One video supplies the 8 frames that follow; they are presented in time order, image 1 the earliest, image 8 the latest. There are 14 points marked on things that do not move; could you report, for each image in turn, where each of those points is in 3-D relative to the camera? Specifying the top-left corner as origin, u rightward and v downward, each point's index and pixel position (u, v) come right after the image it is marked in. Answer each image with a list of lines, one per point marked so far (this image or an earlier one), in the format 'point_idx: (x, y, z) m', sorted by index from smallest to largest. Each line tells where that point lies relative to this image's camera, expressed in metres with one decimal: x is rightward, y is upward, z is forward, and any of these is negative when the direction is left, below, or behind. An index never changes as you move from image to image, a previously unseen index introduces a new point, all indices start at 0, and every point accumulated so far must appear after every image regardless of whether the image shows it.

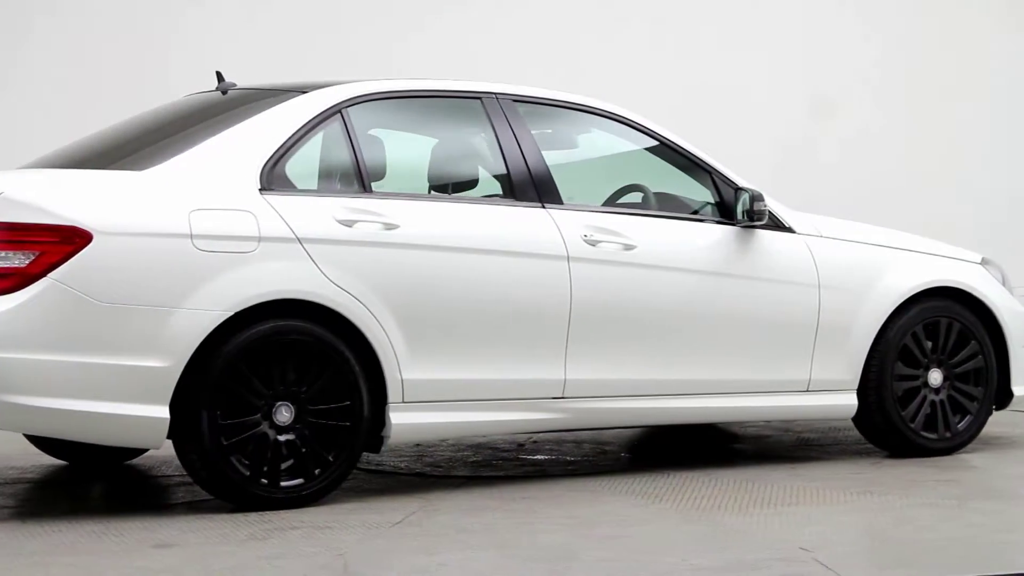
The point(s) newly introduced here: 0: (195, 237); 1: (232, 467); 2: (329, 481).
0: (-1.1, +0.2, +4.5) m
1: (-1.0, -0.6, +4.6) m
2: (-0.7, -0.7, +4.8) m
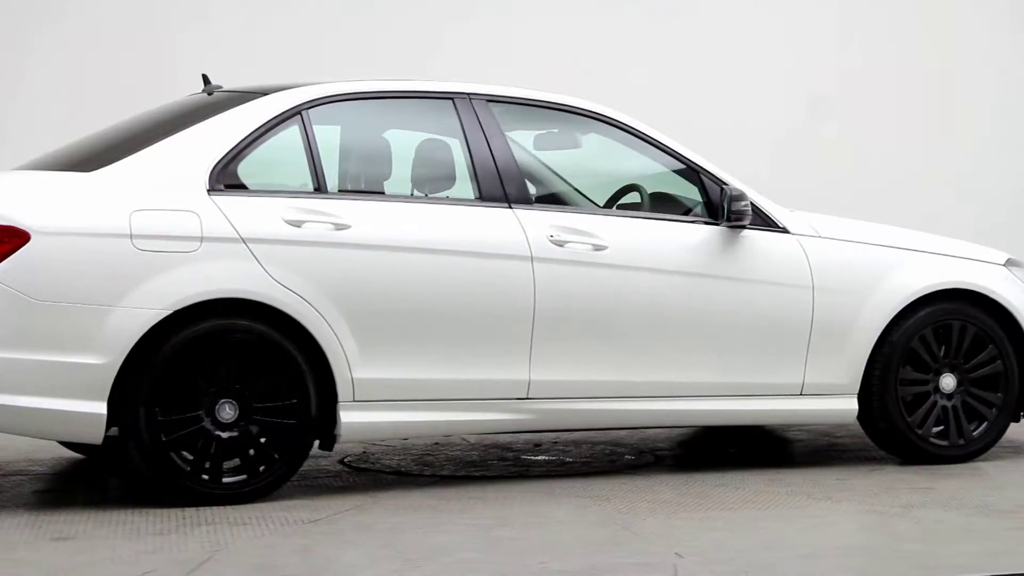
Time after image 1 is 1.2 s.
0: (-1.3, +0.2, +4.6) m
1: (-1.2, -0.6, +4.7) m
2: (-0.9, -0.7, +4.9) m
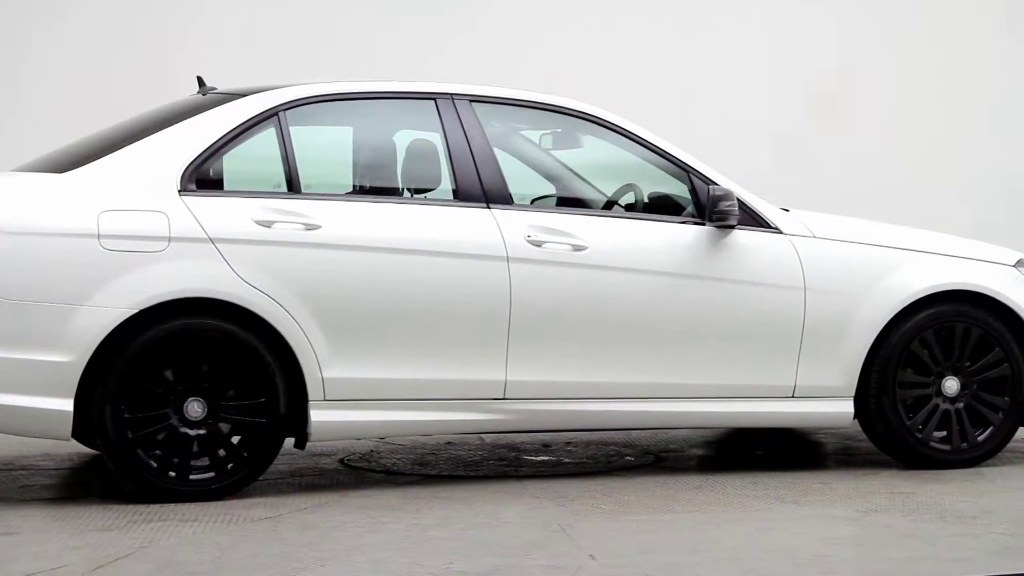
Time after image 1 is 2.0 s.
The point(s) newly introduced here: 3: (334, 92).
0: (-1.5, +0.2, +4.7) m
1: (-1.4, -0.6, +4.8) m
2: (-1.0, -0.7, +4.9) m
3: (-0.7, +0.8, +5.3) m
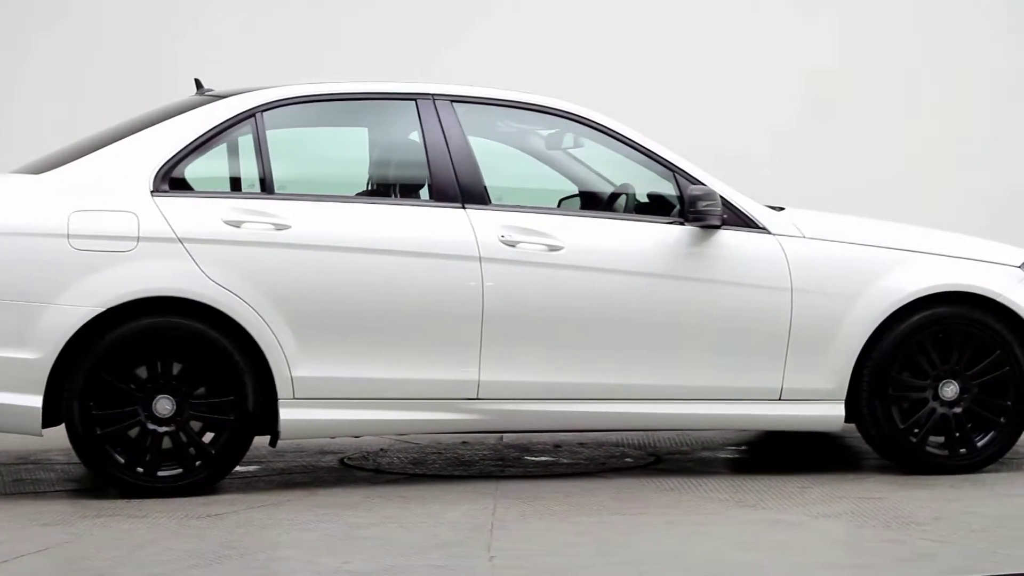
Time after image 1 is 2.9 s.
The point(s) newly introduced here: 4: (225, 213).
0: (-1.6, +0.2, +4.8) m
1: (-1.5, -0.6, +4.9) m
2: (-1.1, -0.7, +5.0) m
3: (-0.8, +0.8, +5.3) m
4: (-1.1, +0.3, +5.0) m
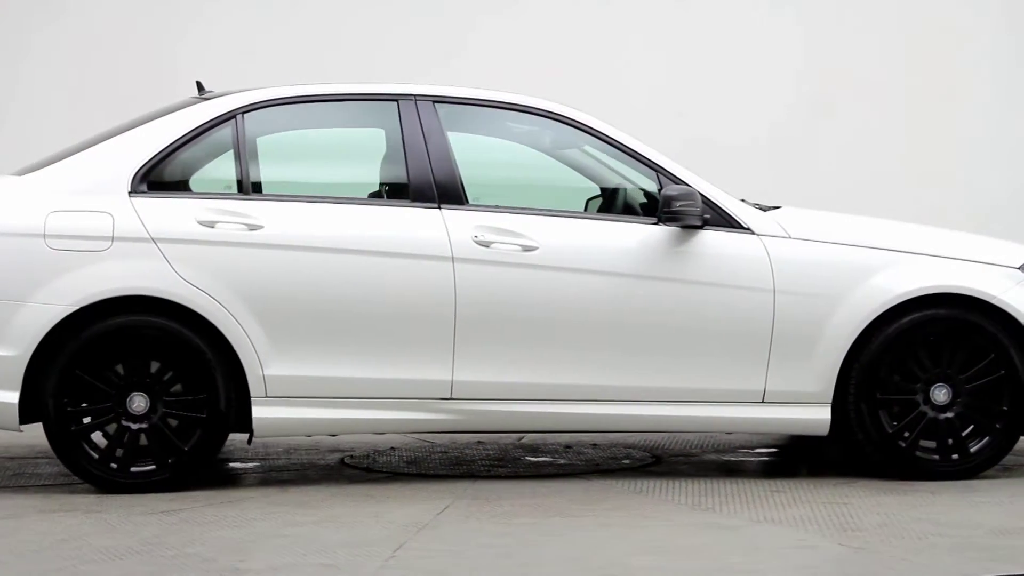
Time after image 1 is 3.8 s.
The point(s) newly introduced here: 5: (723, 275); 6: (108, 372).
0: (-1.7, +0.2, +4.9) m
1: (-1.6, -0.6, +5.0) m
2: (-1.3, -0.7, +5.1) m
3: (-0.9, +0.8, +5.4) m
4: (-1.2, +0.3, +5.1) m
5: (+0.8, +0.1, +5.3) m
6: (-1.5, -0.3, +5.0) m
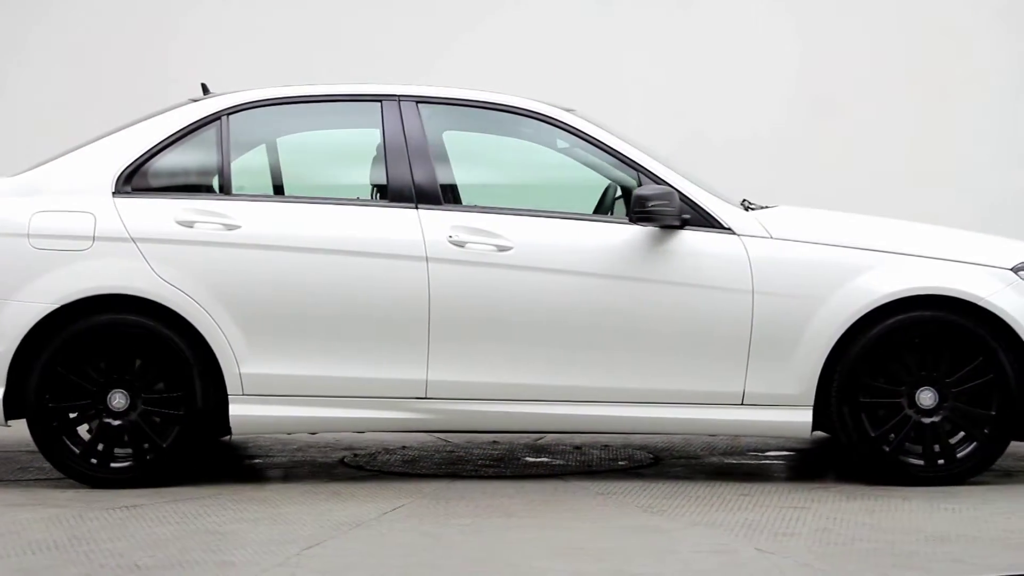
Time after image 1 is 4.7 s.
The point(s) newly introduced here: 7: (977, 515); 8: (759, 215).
0: (-1.8, +0.2, +5.1) m
1: (-1.7, -0.6, +5.1) m
2: (-1.4, -0.7, +5.2) m
3: (-1.0, +0.8, +5.5) m
4: (-1.3, +0.3, +5.2) m
5: (+0.7, 0.0, +5.2) m
6: (-1.6, -0.3, +5.1) m
7: (+1.5, -0.7, +4.3) m
8: (+1.0, +0.3, +5.4) m
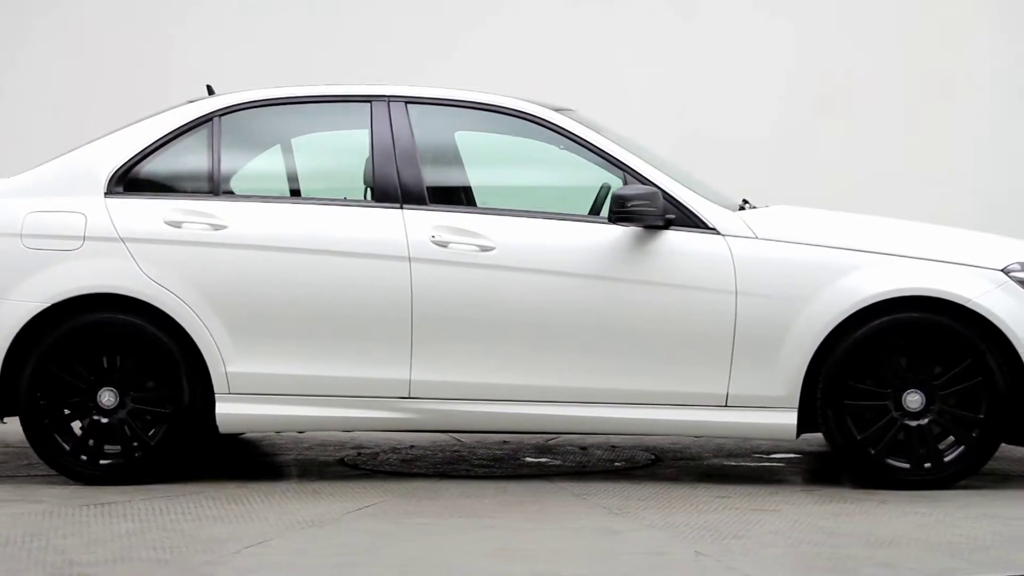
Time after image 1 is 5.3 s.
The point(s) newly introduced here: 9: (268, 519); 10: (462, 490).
0: (-1.9, +0.2, +5.2) m
1: (-1.8, -0.6, +5.2) m
2: (-1.4, -0.7, +5.3) m
3: (-1.0, +0.8, +5.5) m
4: (-1.4, +0.3, +5.3) m
5: (+0.7, 0.0, +5.2) m
6: (-1.7, -0.3, +5.2) m
7: (+1.4, -0.7, +4.2) m
8: (+0.9, +0.3, +5.3) m
9: (-0.7, -0.7, +4.1) m
10: (-0.2, -0.8, +5.1) m
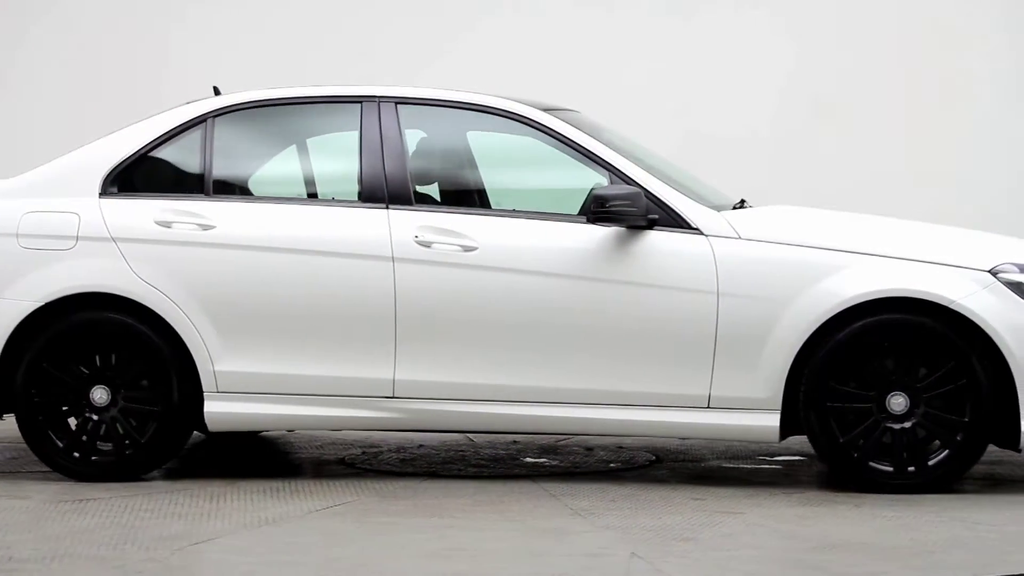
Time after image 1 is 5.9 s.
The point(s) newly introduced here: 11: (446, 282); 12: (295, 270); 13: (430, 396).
0: (-2.0, +0.2, +5.3) m
1: (-1.9, -0.6, +5.3) m
2: (-1.5, -0.7, +5.4) m
3: (-1.1, +0.8, +5.6) m
4: (-1.4, +0.3, +5.3) m
5: (+0.6, 0.0, +5.1) m
6: (-1.8, -0.3, +5.3) m
7: (+1.2, -0.7, +4.1) m
8: (+0.9, +0.3, +5.3) m
9: (-0.9, -0.7, +4.1) m
10: (-0.3, -0.8, +5.1) m
11: (-0.2, 0.0, +5.2) m
12: (-0.9, +0.1, +5.3) m
13: (-0.3, -0.4, +5.3) m
